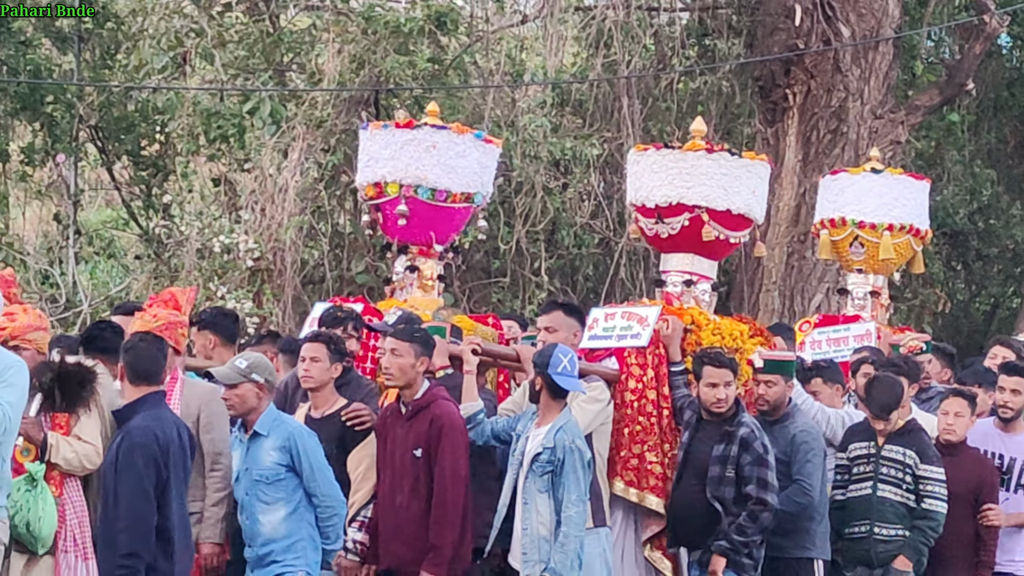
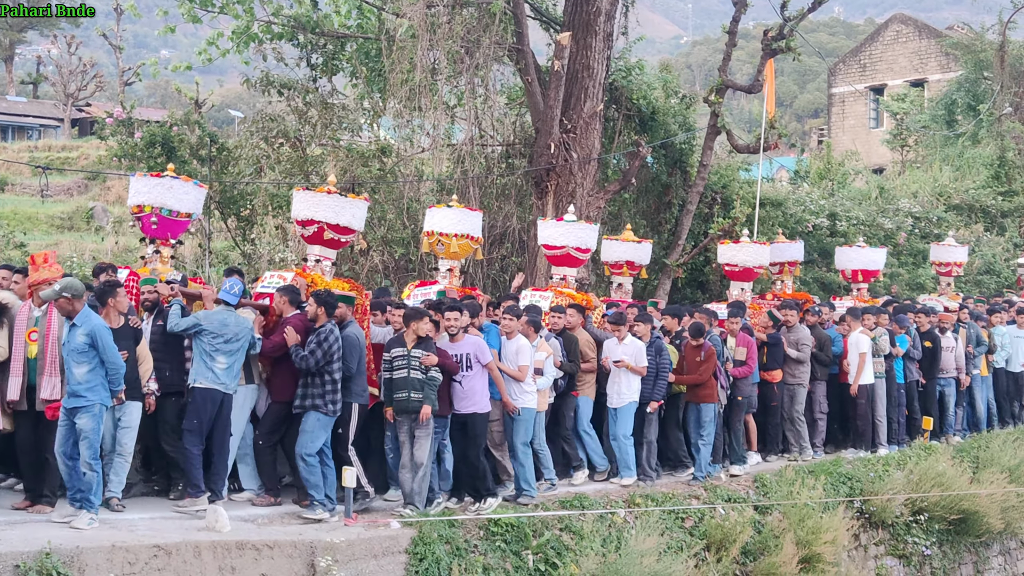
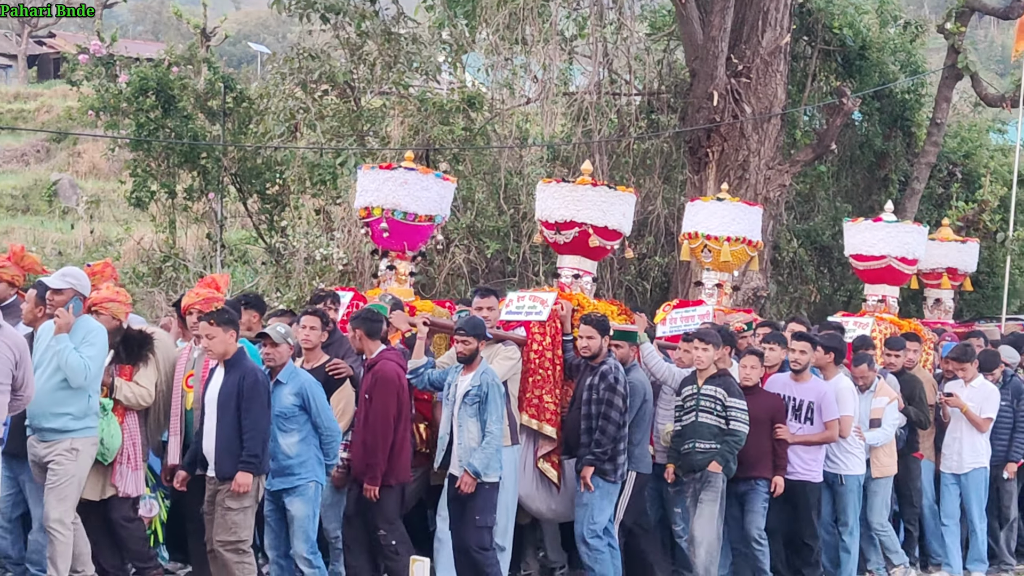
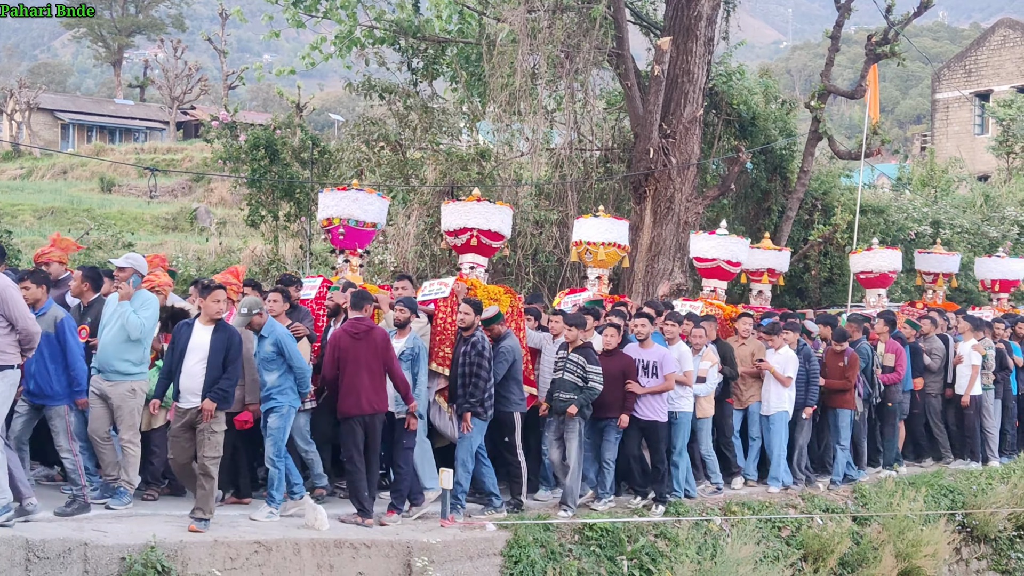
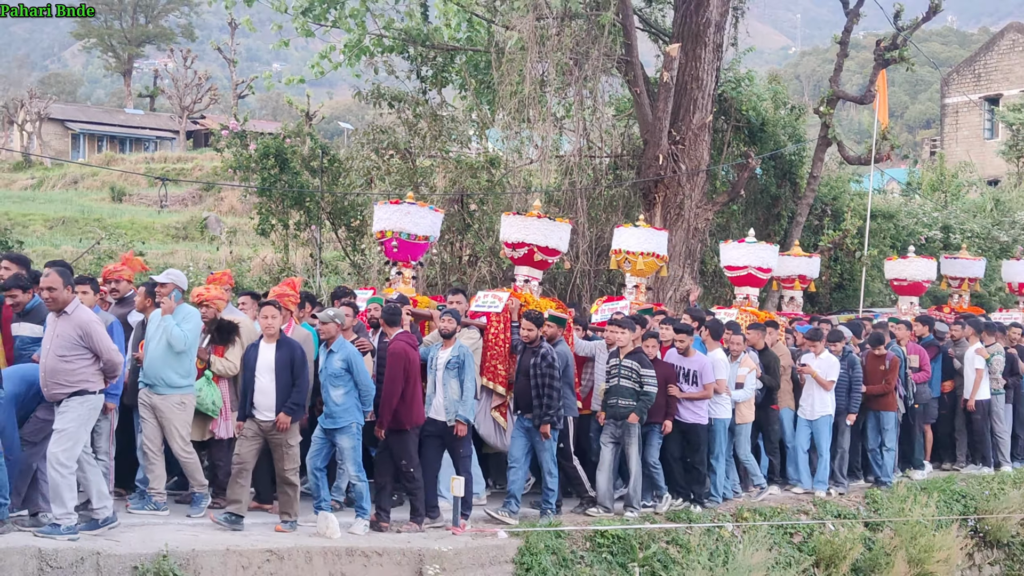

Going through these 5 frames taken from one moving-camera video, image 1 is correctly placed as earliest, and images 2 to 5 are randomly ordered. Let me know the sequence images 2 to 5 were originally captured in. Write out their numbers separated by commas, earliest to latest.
3, 5, 4, 2
